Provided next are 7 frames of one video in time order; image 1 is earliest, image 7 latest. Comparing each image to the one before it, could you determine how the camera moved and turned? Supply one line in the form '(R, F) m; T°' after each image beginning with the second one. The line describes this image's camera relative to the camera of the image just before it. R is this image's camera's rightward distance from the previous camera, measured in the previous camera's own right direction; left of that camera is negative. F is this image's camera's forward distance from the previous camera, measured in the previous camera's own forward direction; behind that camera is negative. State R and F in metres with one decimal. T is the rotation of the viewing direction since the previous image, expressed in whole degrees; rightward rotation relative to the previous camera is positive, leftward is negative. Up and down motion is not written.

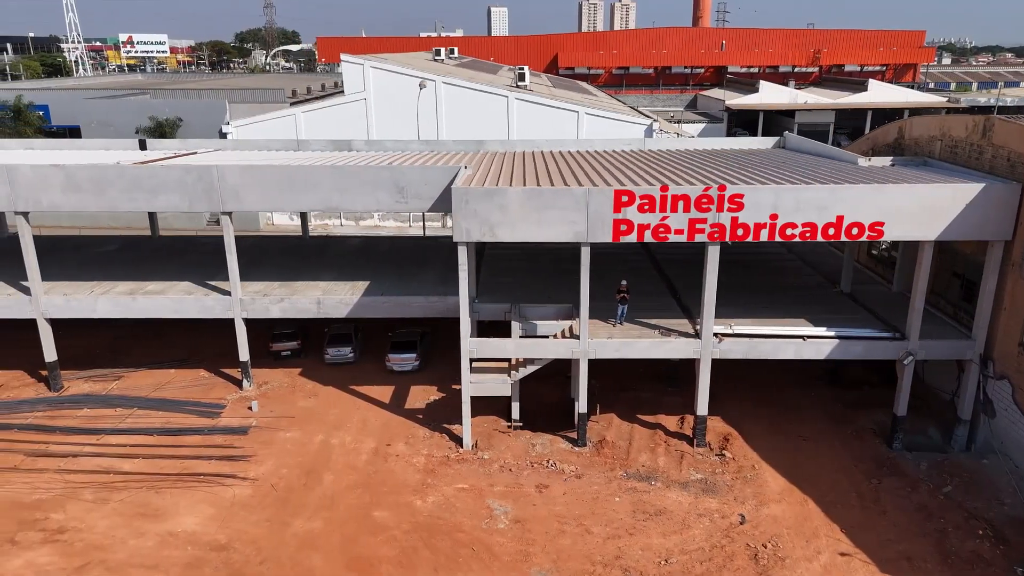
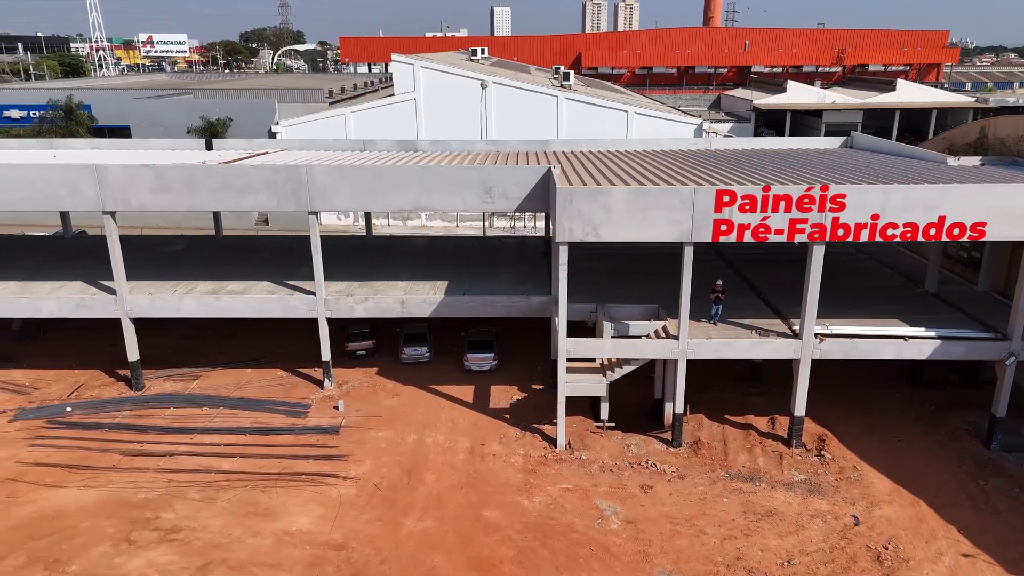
(-2.6, 0.0) m; 0°
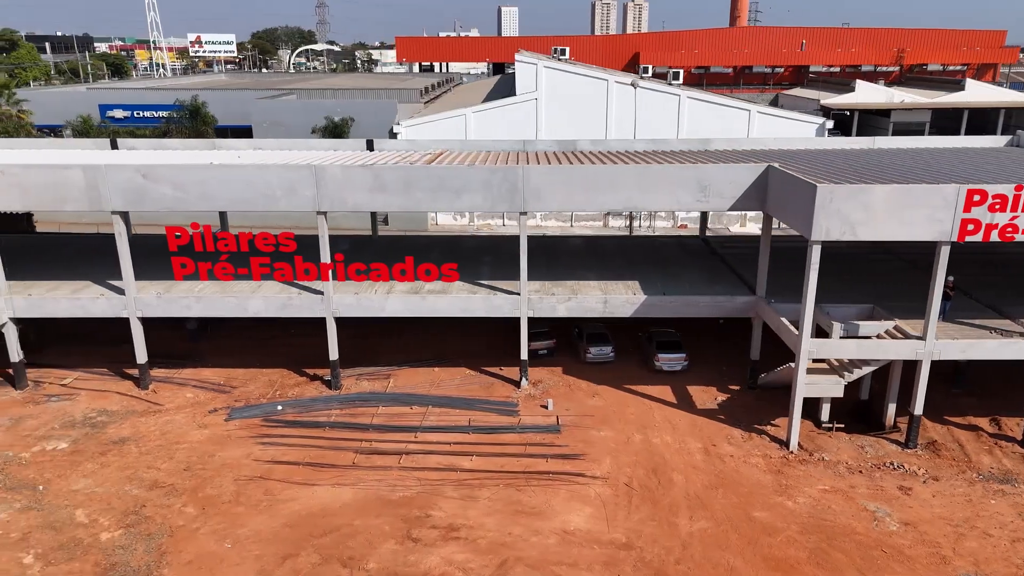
(-6.4, 0.0) m; -1°
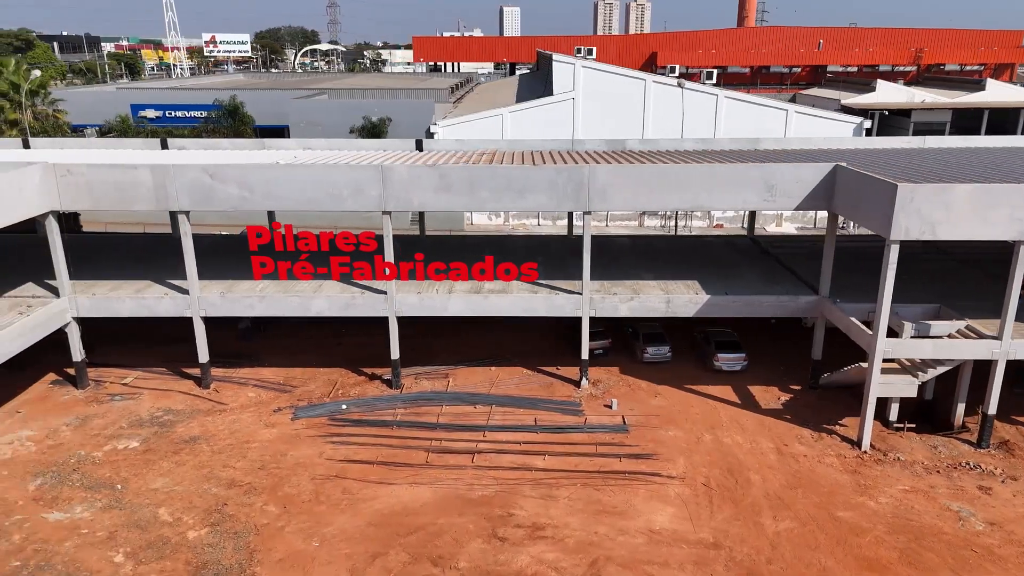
(-2.0, 0.0) m; 0°
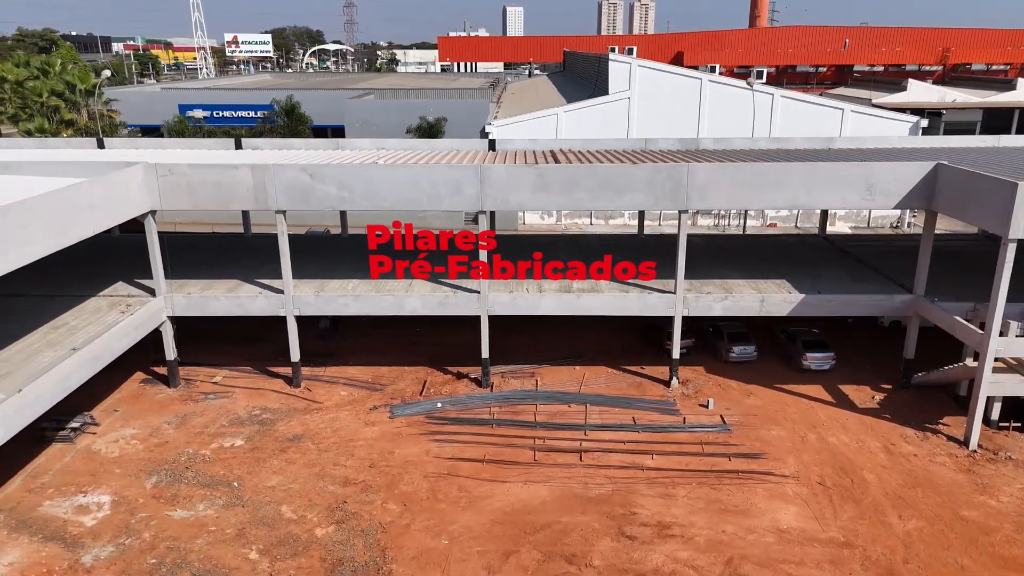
(-2.9, 0.0) m; 0°
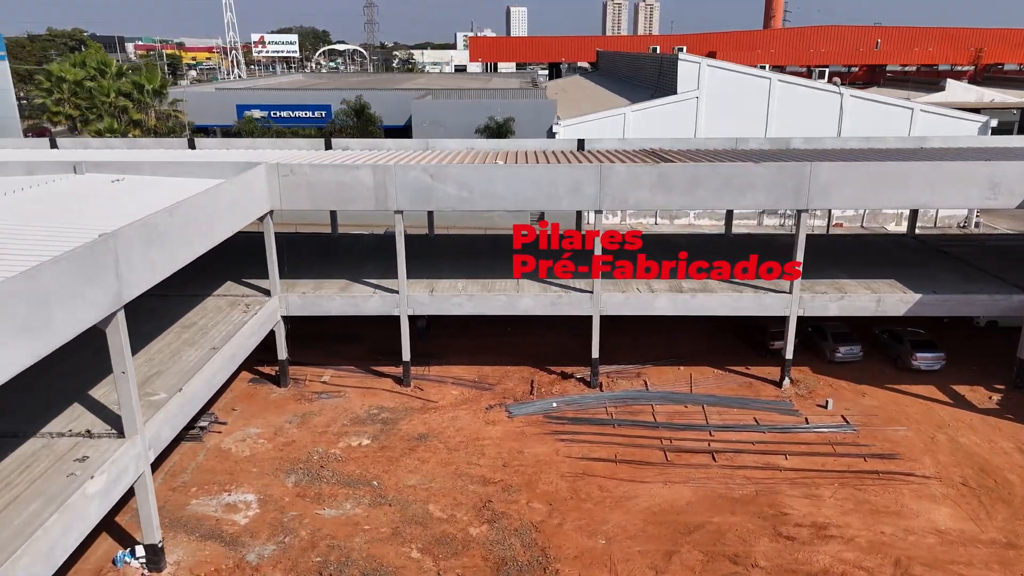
(-3.6, 0.0) m; 0°
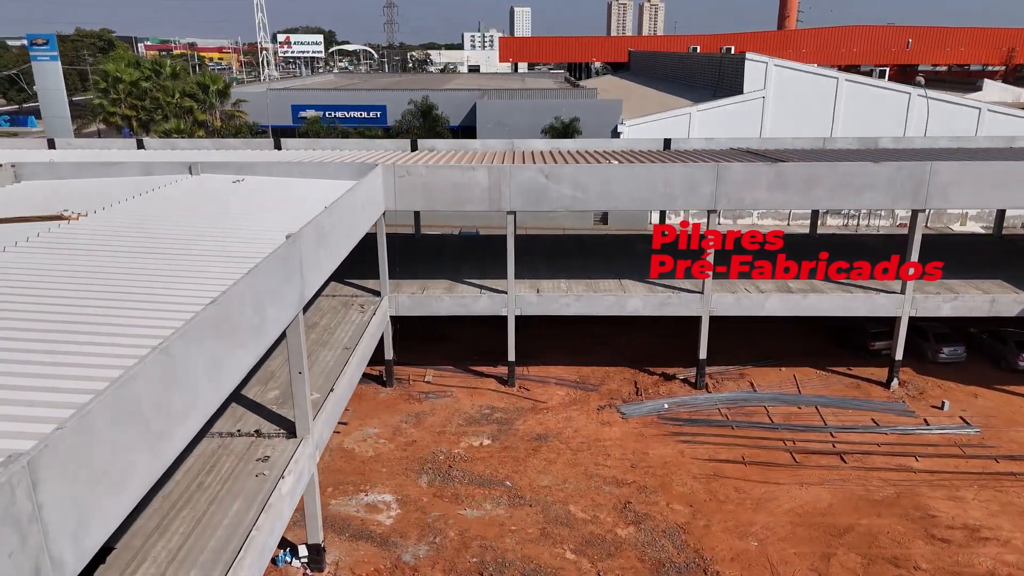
(-3.4, 0.0) m; 0°
